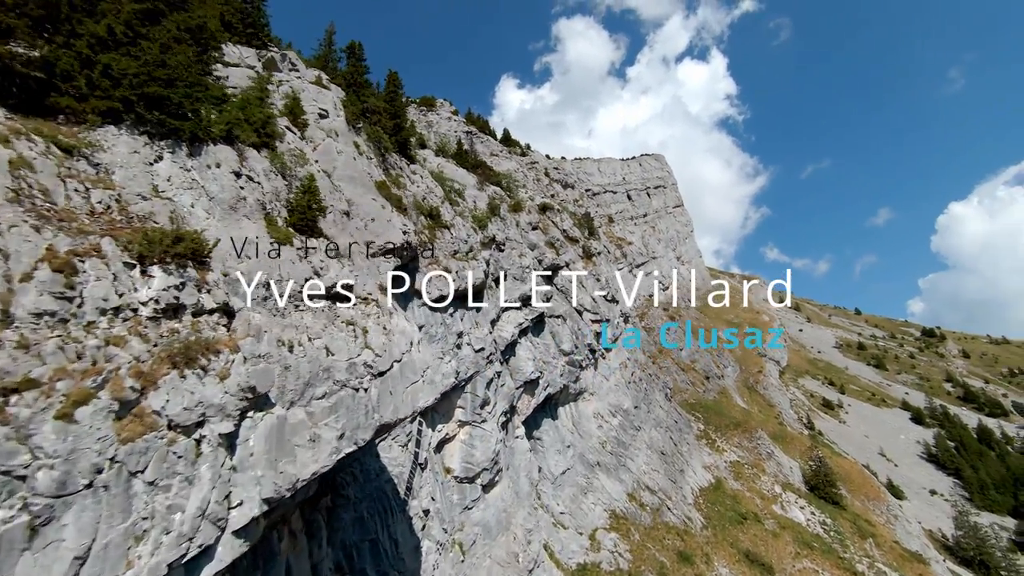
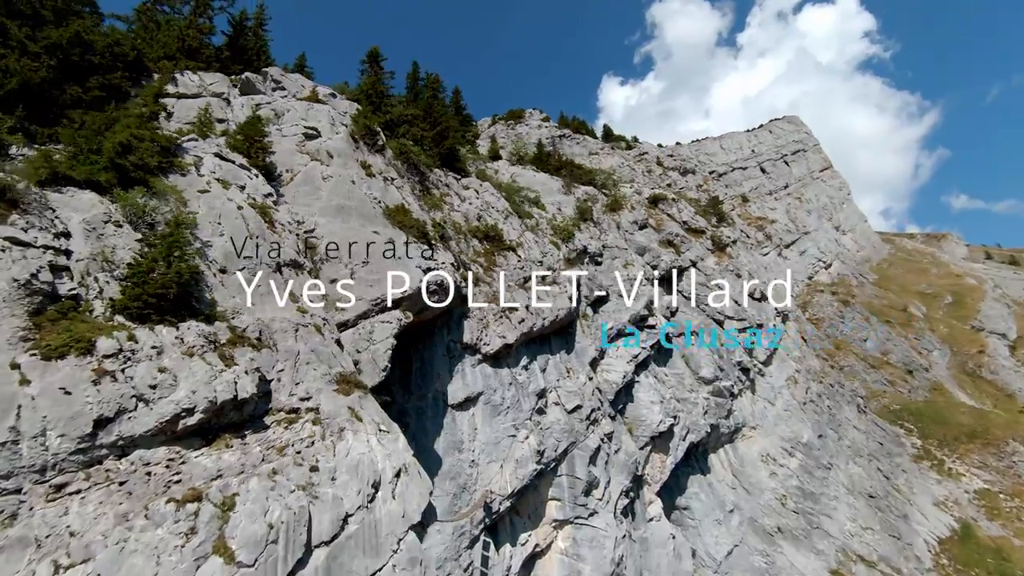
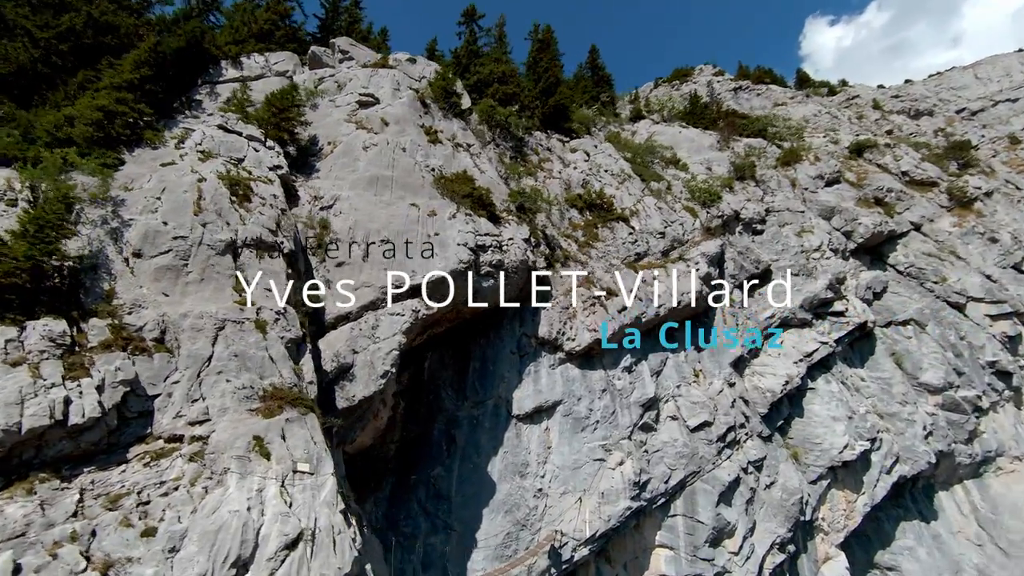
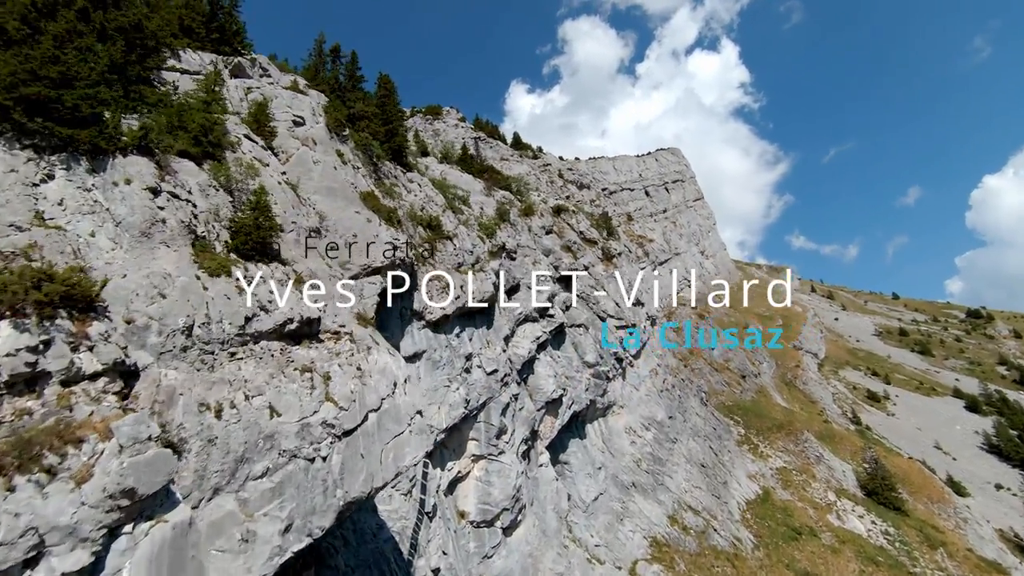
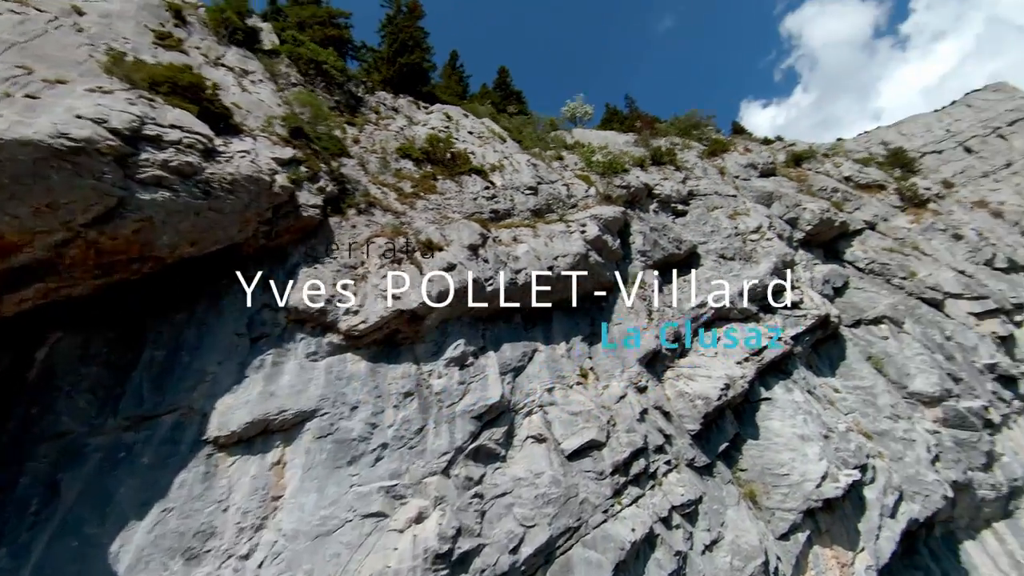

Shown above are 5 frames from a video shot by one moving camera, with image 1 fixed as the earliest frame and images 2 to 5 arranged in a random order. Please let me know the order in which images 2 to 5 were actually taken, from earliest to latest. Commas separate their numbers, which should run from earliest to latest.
4, 2, 3, 5
